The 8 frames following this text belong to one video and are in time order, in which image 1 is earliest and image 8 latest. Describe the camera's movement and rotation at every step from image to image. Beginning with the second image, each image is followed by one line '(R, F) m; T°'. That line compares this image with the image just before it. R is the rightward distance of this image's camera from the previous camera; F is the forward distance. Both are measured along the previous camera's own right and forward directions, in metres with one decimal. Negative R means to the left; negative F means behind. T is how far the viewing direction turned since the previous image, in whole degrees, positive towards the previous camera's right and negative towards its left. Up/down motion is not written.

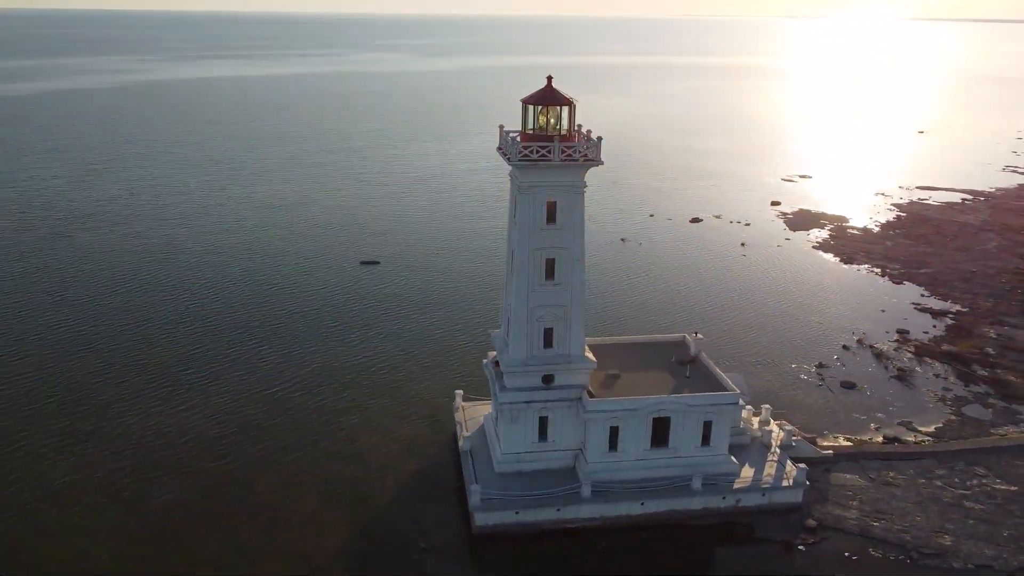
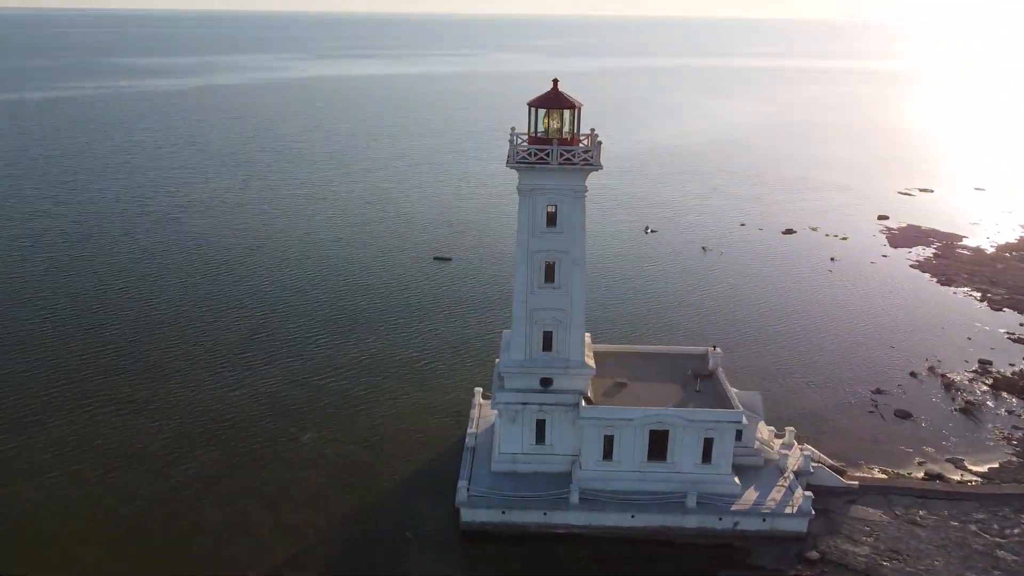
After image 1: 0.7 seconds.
(+4.0, +0.2) m; -9°
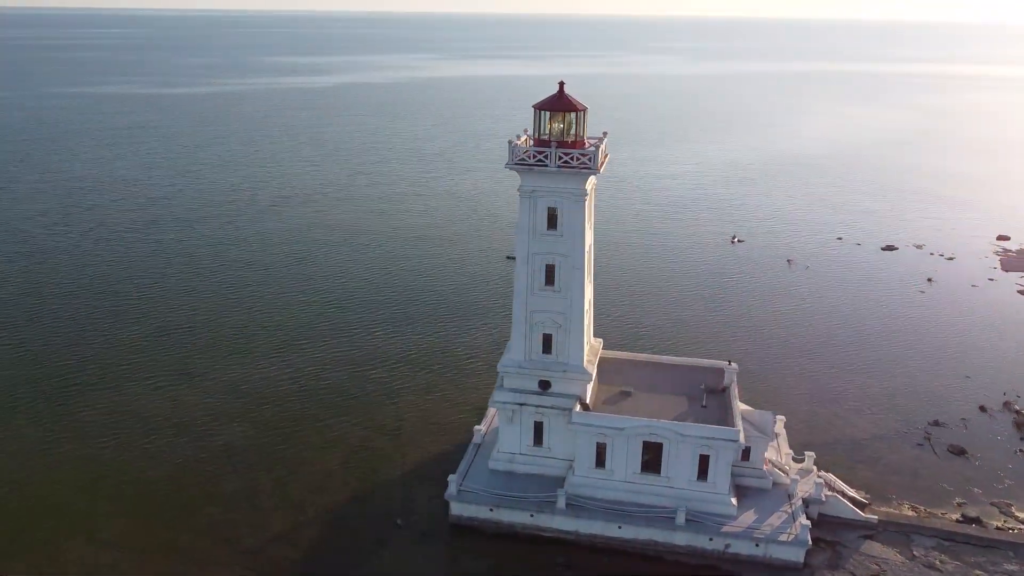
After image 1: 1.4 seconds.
(+4.0, +0.2) m; -9°
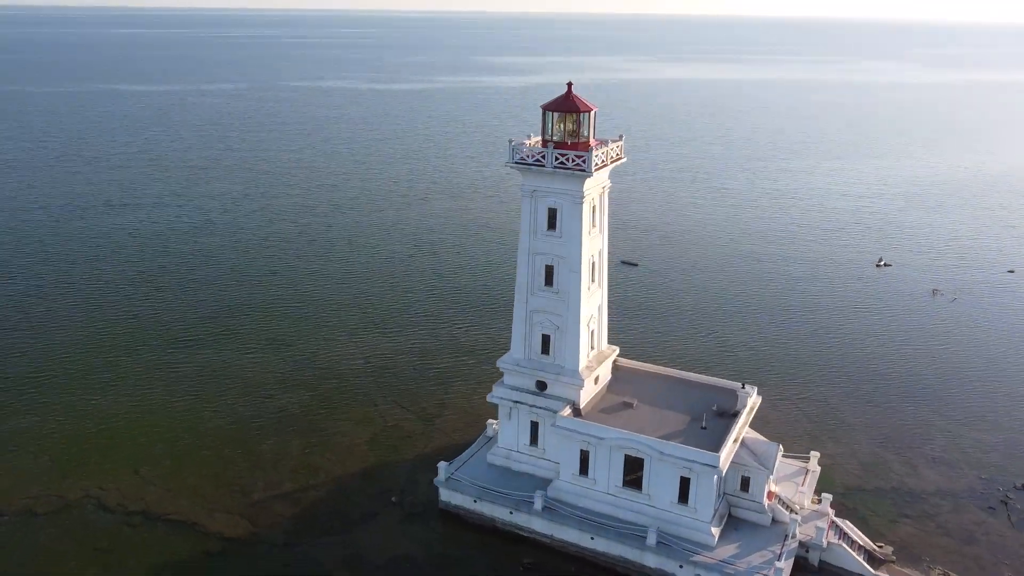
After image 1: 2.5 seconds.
(+6.2, +0.6) m; -15°
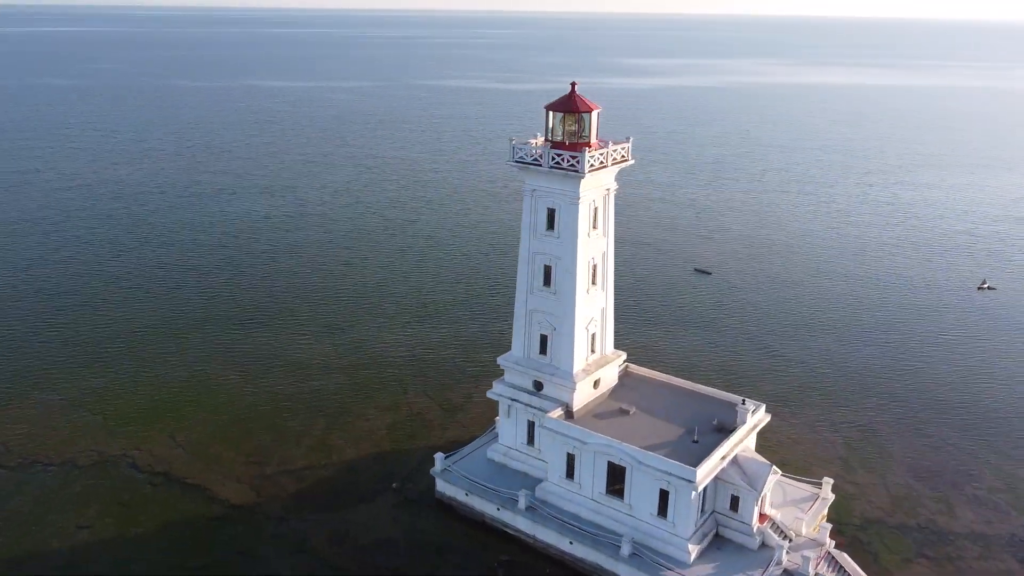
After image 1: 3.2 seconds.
(+4.0, +0.2) m; -9°
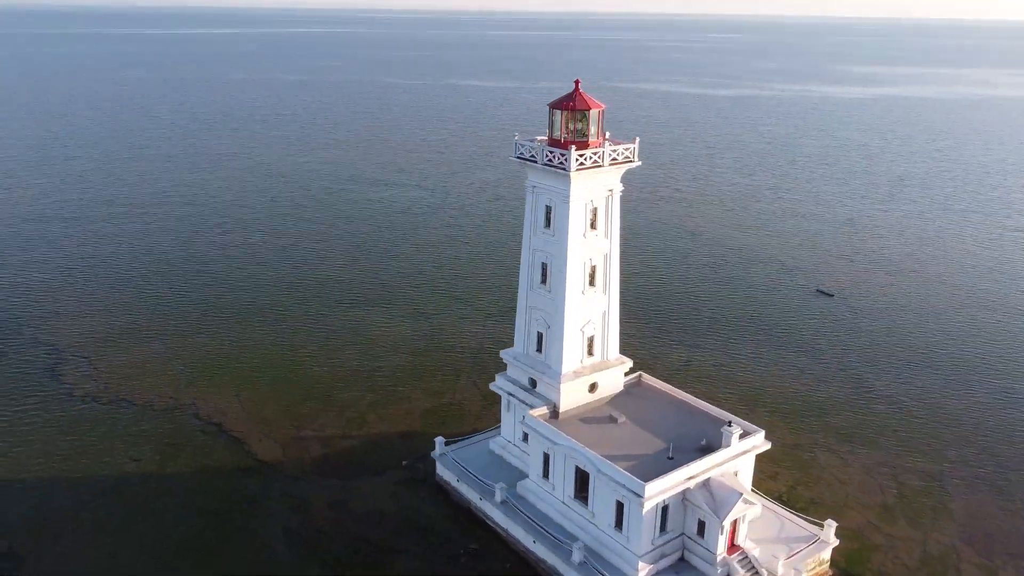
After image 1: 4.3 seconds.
(+6.2, +0.6) m; -15°
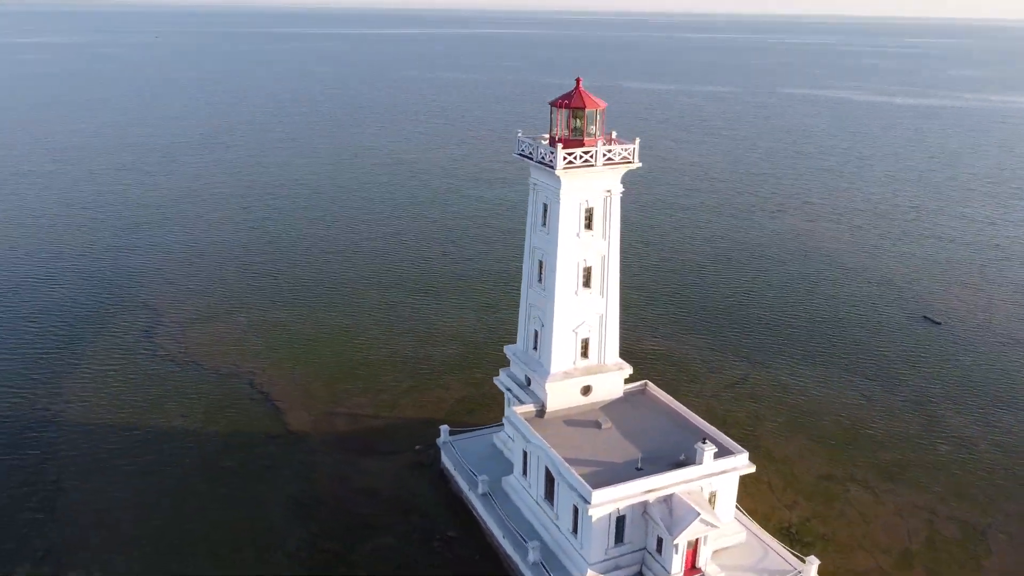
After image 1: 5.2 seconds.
(+5.1, +0.4) m; -12°
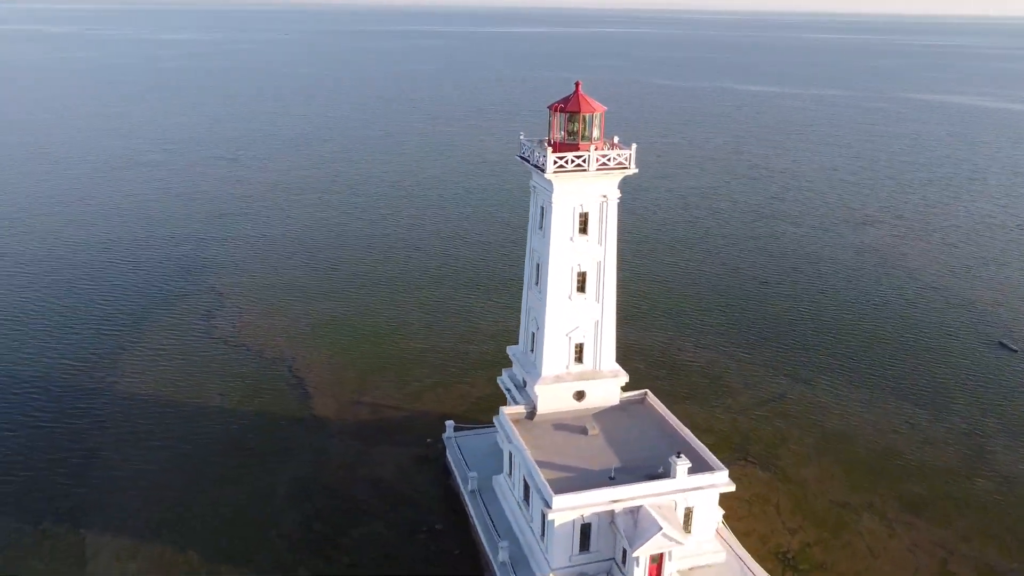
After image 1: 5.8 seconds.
(+3.4, +0.1) m; -8°
